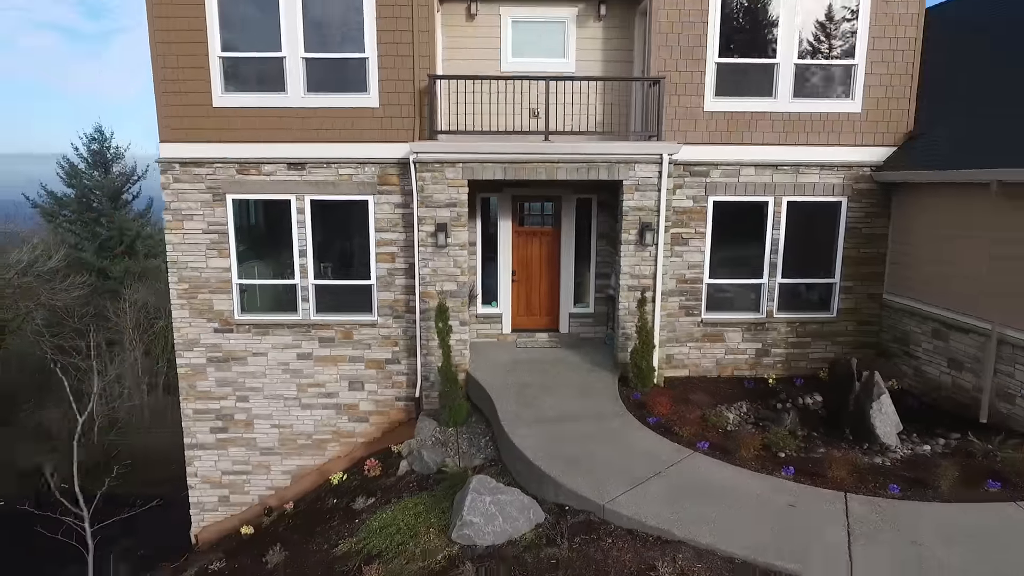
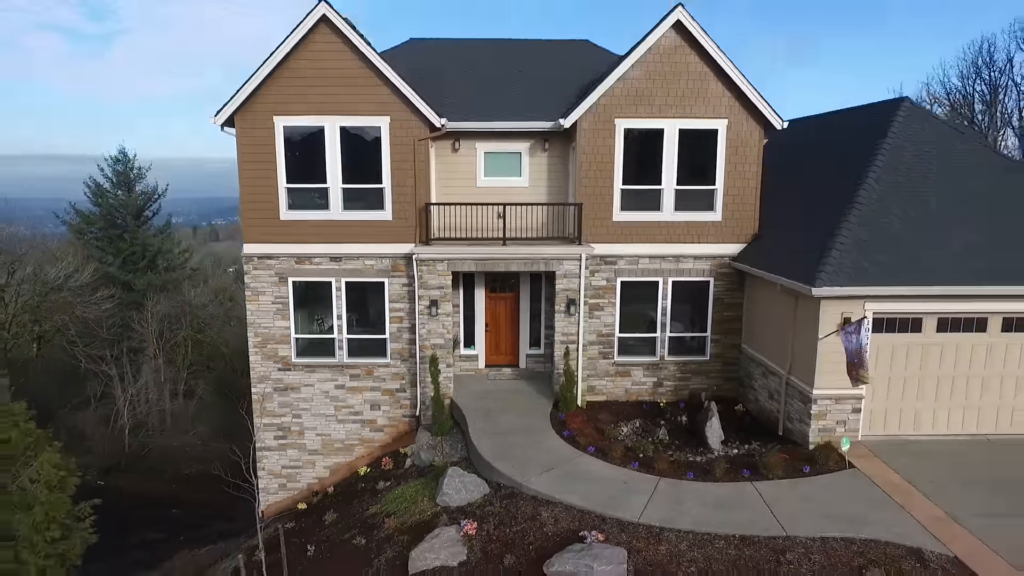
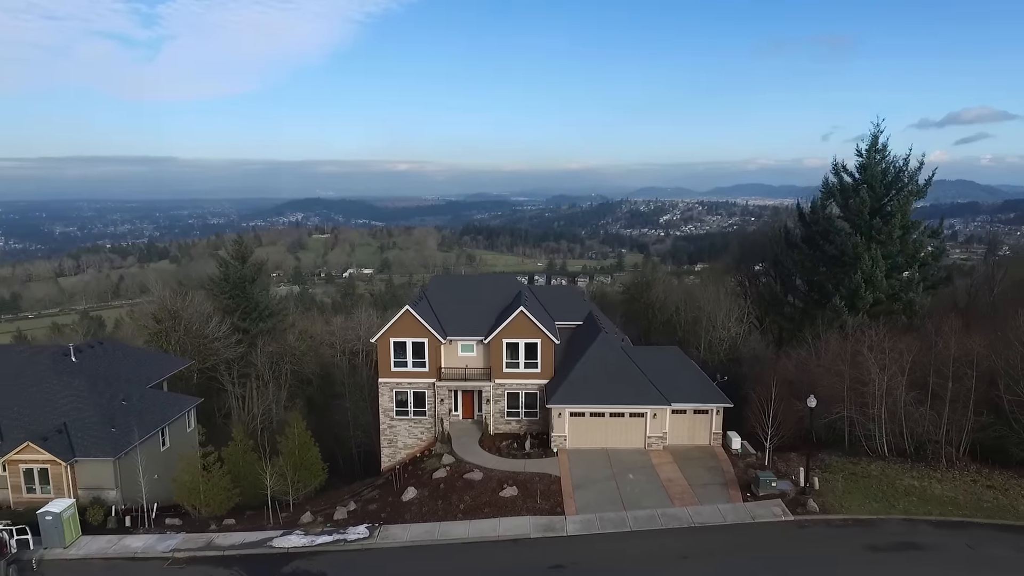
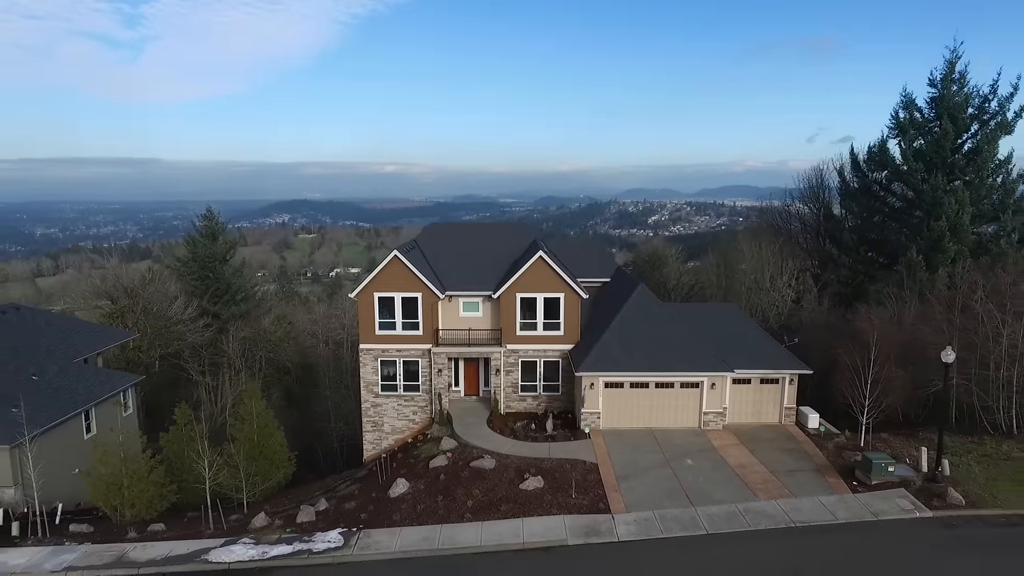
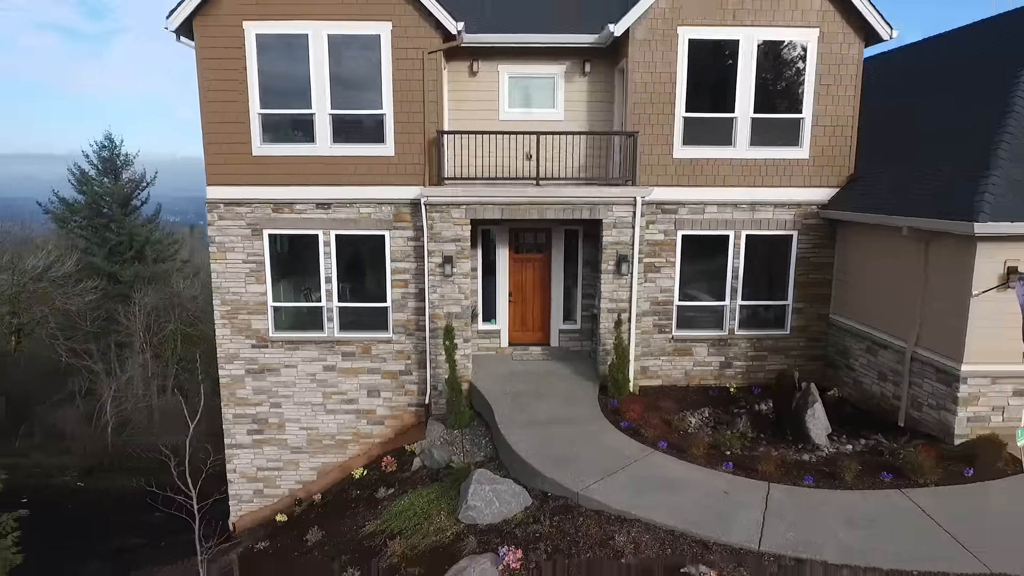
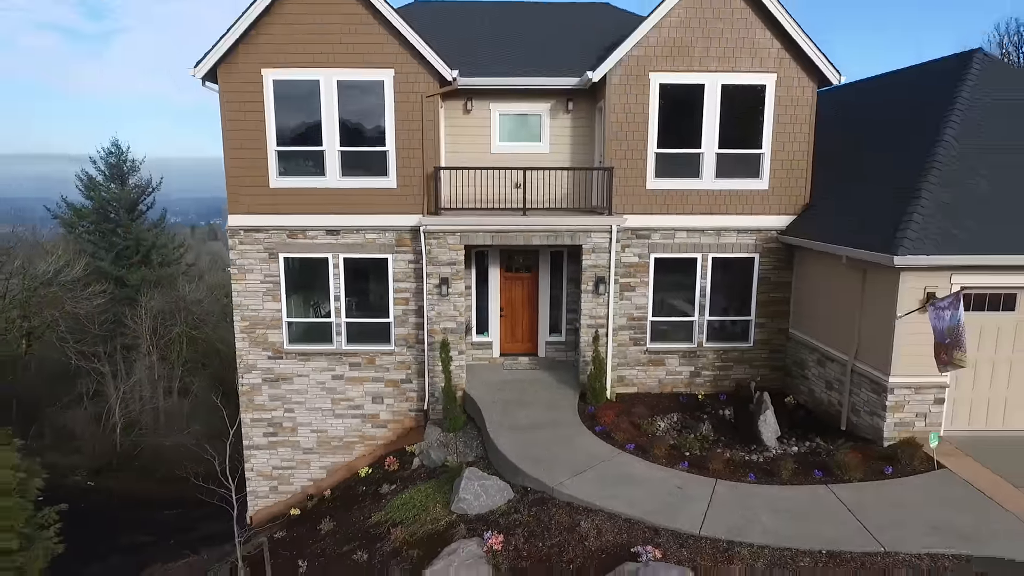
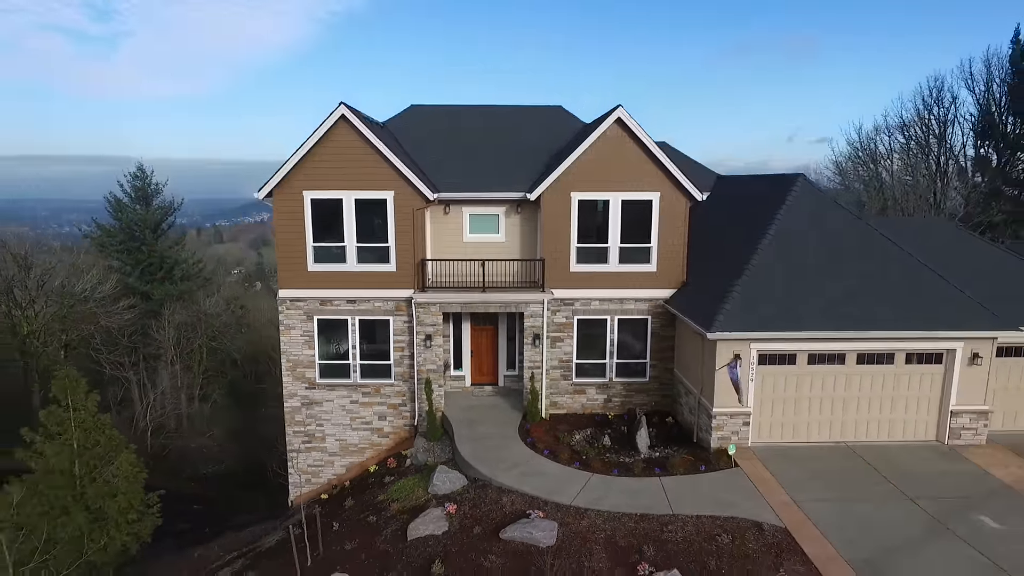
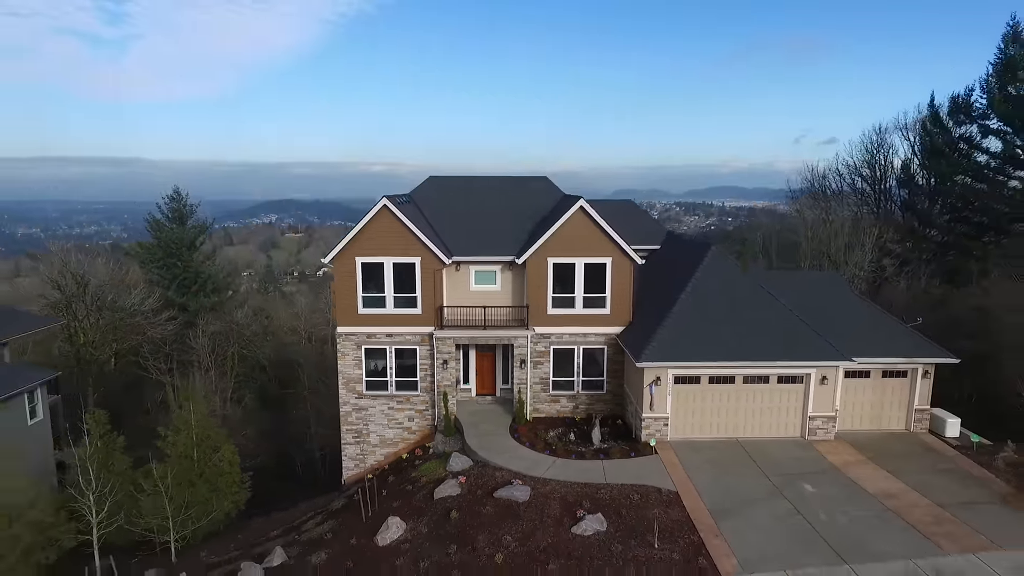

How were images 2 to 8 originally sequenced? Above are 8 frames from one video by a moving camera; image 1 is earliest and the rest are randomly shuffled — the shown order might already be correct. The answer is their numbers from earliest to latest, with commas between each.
5, 6, 2, 7, 8, 4, 3
